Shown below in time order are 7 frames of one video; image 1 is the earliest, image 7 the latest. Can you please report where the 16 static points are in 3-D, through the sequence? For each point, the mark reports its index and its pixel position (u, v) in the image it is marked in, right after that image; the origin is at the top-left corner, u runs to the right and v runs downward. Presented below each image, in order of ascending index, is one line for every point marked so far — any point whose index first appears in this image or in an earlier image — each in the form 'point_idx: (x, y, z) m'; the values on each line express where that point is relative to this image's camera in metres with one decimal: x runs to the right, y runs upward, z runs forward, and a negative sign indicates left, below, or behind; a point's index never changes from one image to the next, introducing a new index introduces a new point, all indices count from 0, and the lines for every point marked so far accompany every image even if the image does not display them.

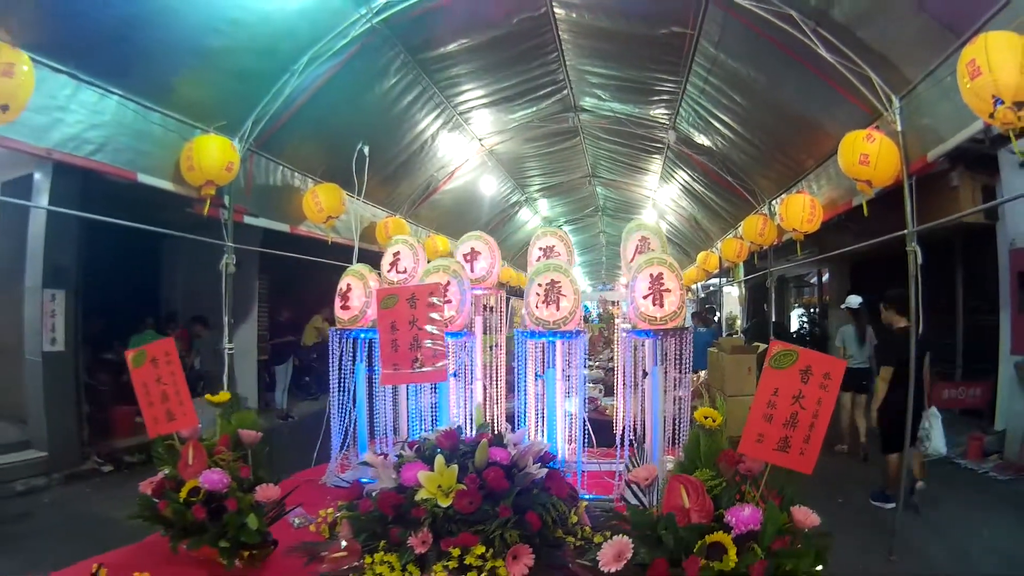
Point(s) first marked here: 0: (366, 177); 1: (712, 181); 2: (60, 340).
0: (-1.4, +1.1, +5.9) m
1: (+2.4, +1.3, +7.0) m
2: (-3.9, -0.5, +4.9) m
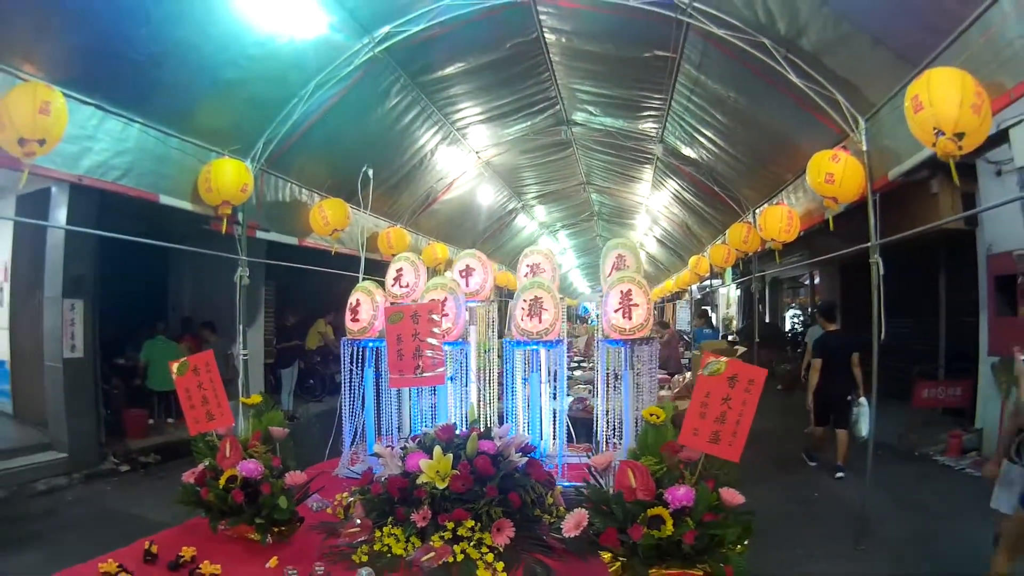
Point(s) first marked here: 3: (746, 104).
0: (-1.5, +1.0, +6.2) m
1: (+2.3, +1.2, +7.3) m
2: (-3.9, -0.6, +5.2) m
3: (+1.8, +1.4, +4.6) m
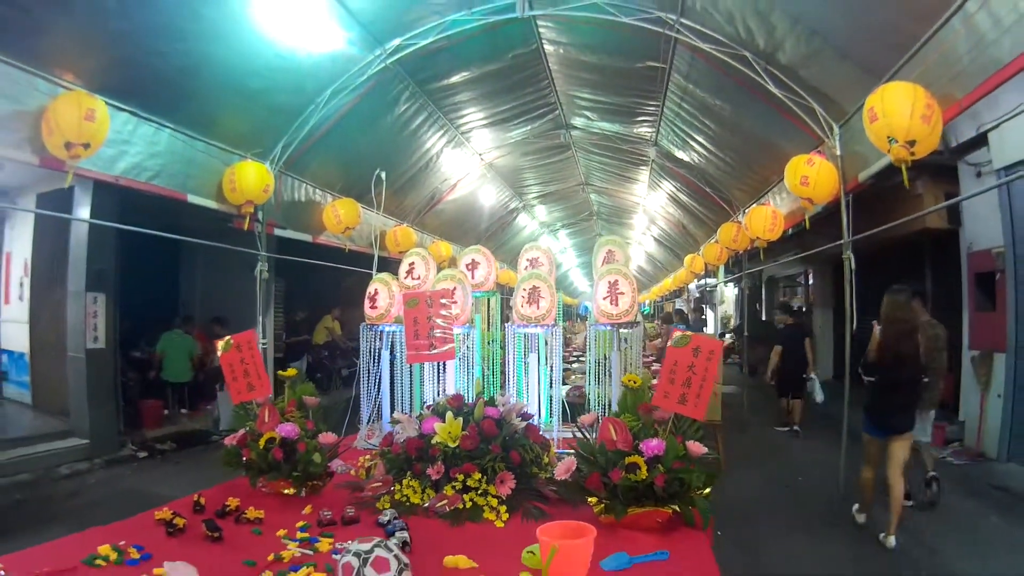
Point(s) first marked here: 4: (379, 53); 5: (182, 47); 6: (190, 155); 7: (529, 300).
0: (-1.5, +1.1, +6.5) m
1: (+2.4, +1.3, +7.6) m
2: (-3.9, -0.5, +5.5) m
3: (+1.8, +1.5, +4.9) m
4: (-1.0, +1.8, +4.4) m
5: (-2.1, +1.5, +3.7) m
6: (-2.4, +1.0, +4.3) m
7: (+0.1, -0.1, +3.6) m
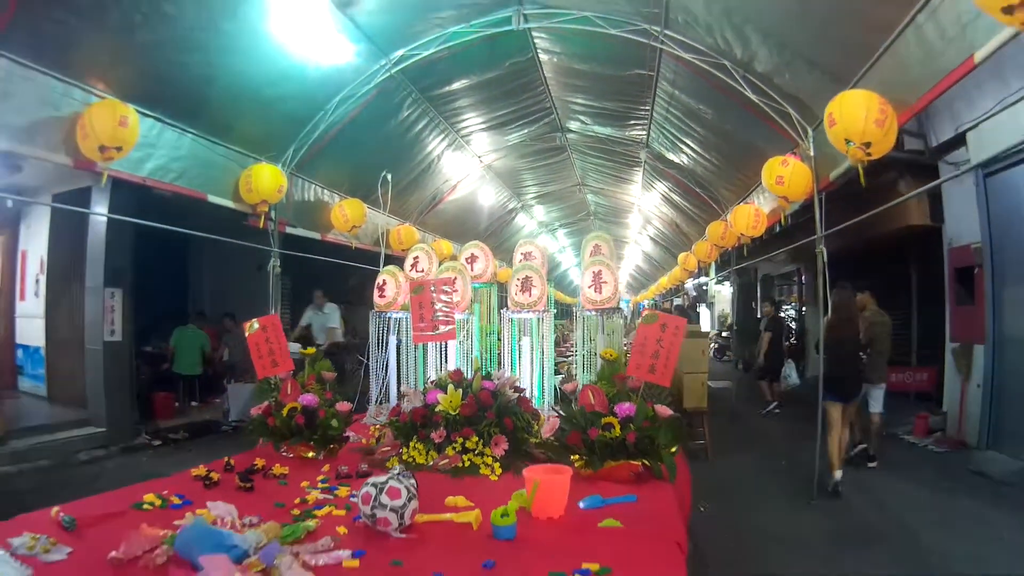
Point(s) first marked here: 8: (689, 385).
0: (-1.5, +1.1, +6.8) m
1: (+2.3, +1.3, +7.9) m
2: (-4.0, -0.4, +5.8) m
3: (+1.8, +1.5, +5.2) m
4: (-1.0, +1.8, +4.7) m
5: (-2.1, +1.6, +4.0) m
6: (-2.4, +1.0, +4.6) m
7: (+0.1, 0.0, +3.9) m
8: (+1.6, -0.9, +5.3) m
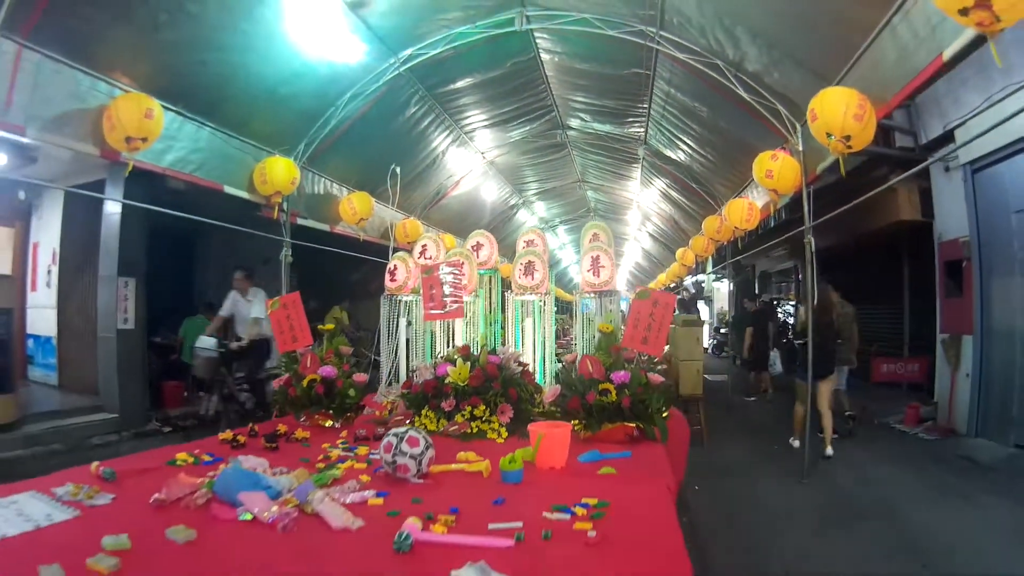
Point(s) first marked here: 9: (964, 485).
0: (-1.5, +1.2, +7.0) m
1: (+2.4, +1.4, +8.1) m
2: (-3.9, -0.3, +6.0) m
3: (+1.8, +1.6, +5.4) m
4: (-1.0, +1.9, +4.9) m
5: (-2.1, +1.7, +4.2) m
6: (-2.4, +1.1, +4.8) m
7: (+0.1, +0.1, +4.1) m
8: (+1.6, -0.8, +5.5) m
9: (+3.4, -1.5, +4.4) m
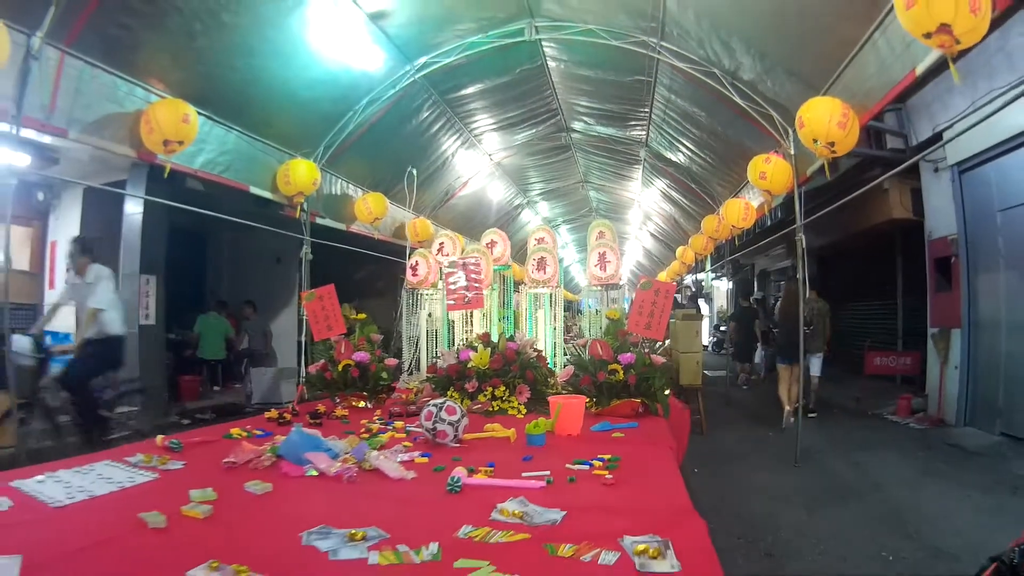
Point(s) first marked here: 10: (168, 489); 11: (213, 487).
0: (-1.4, +1.3, +7.2) m
1: (+2.4, +1.4, +8.3) m
2: (-3.9, -0.3, +6.3) m
3: (+1.9, +1.7, +5.7) m
4: (-0.9, +2.0, +5.1) m
5: (-2.0, +1.7, +4.5) m
6: (-2.3, +1.2, +5.1) m
7: (+0.2, +0.1, +4.4) m
8: (+1.7, -0.8, +5.8) m
9: (+3.5, -1.4, +4.6) m
10: (-1.0, -0.6, +1.8) m
11: (-0.9, -0.6, +1.8) m
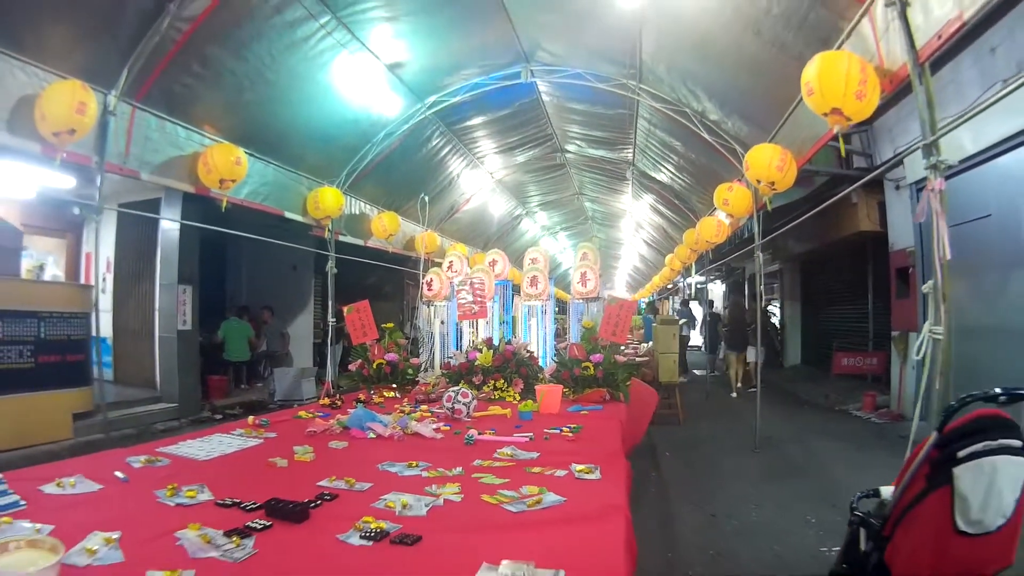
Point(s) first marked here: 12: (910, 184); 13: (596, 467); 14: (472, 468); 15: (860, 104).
0: (-1.4, +1.2, +8.0) m
1: (+2.4, +1.3, +9.1) m
2: (-3.9, -0.4, +7.1) m
3: (+1.9, +1.6, +6.4) m
4: (-0.9, +1.9, +5.9) m
5: (-2.1, +1.6, +5.3) m
6: (-2.3, +1.1, +5.9) m
7: (+0.2, 0.0, +5.2) m
8: (+1.7, -0.8, +6.5) m
9: (+3.5, -1.5, +5.4) m
10: (-1.0, -0.7, +2.5) m
11: (-0.9, -0.7, +2.5) m
12: (+4.3, +1.1, +6.5) m
13: (+0.3, -0.6, +2.0) m
14: (-0.1, -0.6, +2.0) m
15: (+1.9, +1.0, +3.2) m
